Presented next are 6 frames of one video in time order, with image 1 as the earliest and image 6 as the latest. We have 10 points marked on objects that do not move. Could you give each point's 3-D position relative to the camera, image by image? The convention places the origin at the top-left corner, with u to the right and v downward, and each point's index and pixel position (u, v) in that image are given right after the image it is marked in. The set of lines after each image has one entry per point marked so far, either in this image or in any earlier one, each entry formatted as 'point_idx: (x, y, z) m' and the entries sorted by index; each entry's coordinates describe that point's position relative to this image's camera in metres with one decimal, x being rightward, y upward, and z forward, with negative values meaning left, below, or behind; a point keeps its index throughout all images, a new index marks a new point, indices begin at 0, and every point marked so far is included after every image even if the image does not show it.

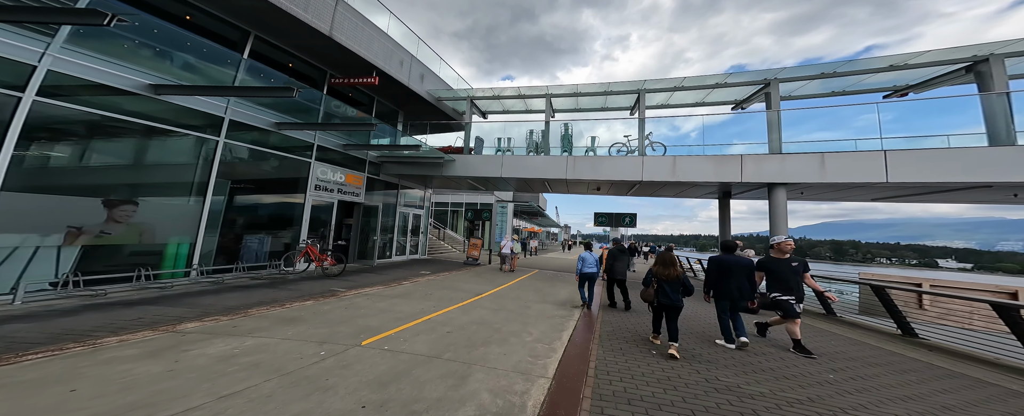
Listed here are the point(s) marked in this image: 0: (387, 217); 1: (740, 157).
0: (-5.6, -0.4, +13.0) m
1: (+7.9, +1.7, +10.2) m
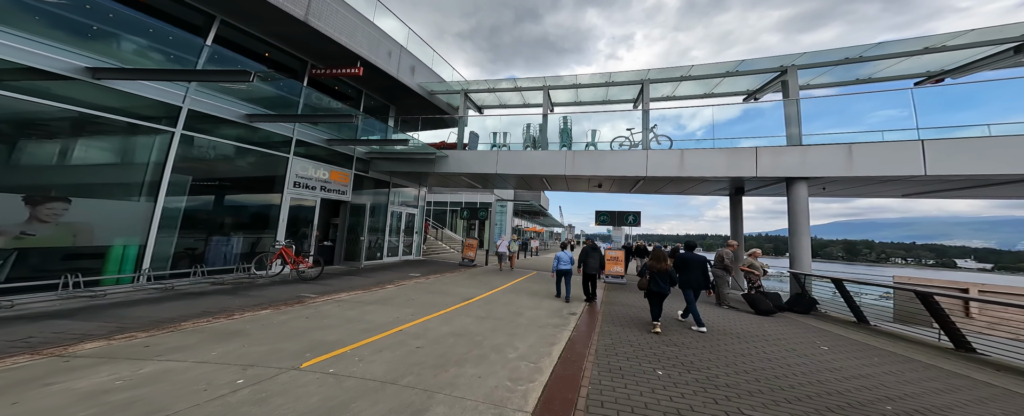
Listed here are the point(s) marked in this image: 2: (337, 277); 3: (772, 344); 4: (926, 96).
0: (-5.7, -0.4, +12.5) m
1: (+7.7, +1.8, +9.4) m
2: (-4.7, -1.9, +7.9) m
3: (+4.3, -2.2, +4.8) m
4: (+11.4, +3.1, +8.1) m
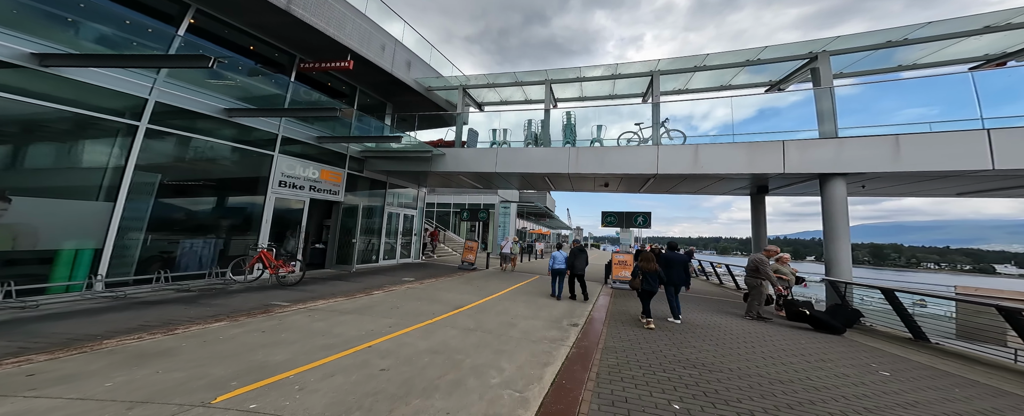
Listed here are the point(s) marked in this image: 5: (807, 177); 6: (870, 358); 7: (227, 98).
0: (-5.7, -0.4, +12.0) m
1: (+7.6, +1.8, +8.5) m
2: (-4.8, -1.9, +7.4) m
3: (+4.2, -2.2, +4.0) m
4: (+11.3, +3.1, +7.1) m
5: (+8.8, +0.9, +8.6) m
6: (+5.4, -2.2, +4.4) m
7: (-7.1, +2.7, +7.1) m
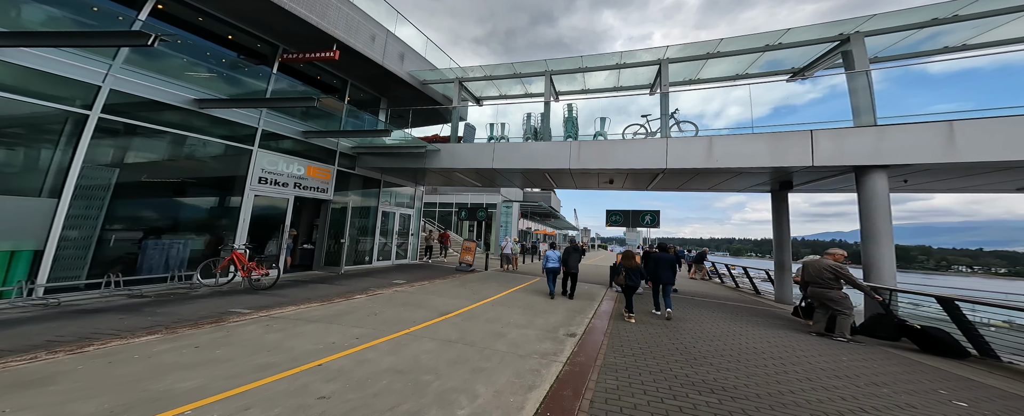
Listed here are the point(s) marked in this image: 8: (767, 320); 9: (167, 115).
0: (-5.7, -0.4, +11.5) m
1: (+7.5, +1.9, +7.7) m
2: (-5.0, -1.8, +6.9) m
3: (+3.9, -2.1, +3.3) m
4: (+11.1, +3.2, +6.1) m
5: (+8.6, +1.0, +7.8) m
6: (+5.1, -2.1, +3.6) m
7: (-7.2, +2.8, +6.7) m
8: (+6.1, -2.7, +7.0) m
9: (-7.5, +2.0, +6.3) m
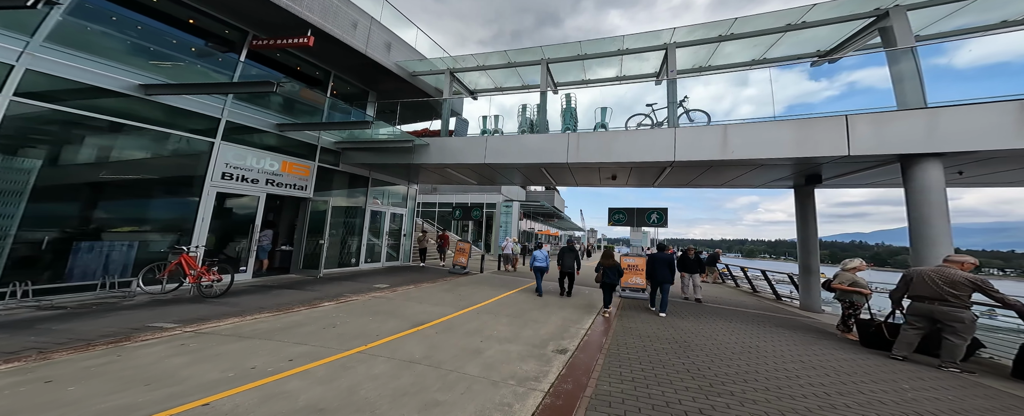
0: (-5.9, -0.3, +10.8) m
1: (+7.2, +2.0, +6.7) m
2: (-5.3, -1.8, +6.2) m
3: (+3.5, -2.0, +2.4) m
4: (+10.8, +3.3, +5.1) m
5: (+8.3, +1.1, +6.7) m
6: (+4.7, -2.0, +2.6) m
7: (-7.6, +2.8, +6.1) m
8: (+5.8, -2.6, +6.1) m
9: (-7.9, +2.1, +5.7) m
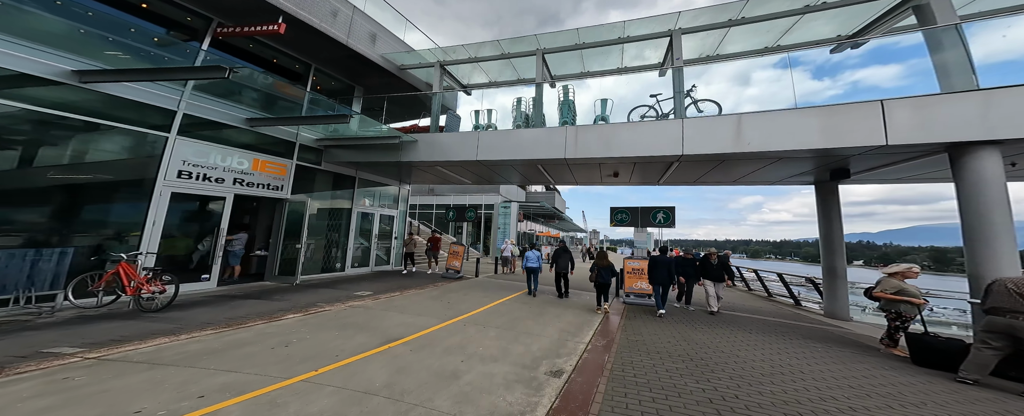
0: (-6.1, -0.4, +10.1) m
1: (+7.0, +2.1, +5.9) m
2: (-5.5, -1.8, +5.5) m
3: (+3.3, -1.9, +1.6) m
4: (+10.5, +3.5, +4.3) m
5: (+8.1, +1.2, +5.9) m
6: (+4.5, -1.9, +1.9) m
7: (-7.8, +2.8, +5.4) m
8: (+5.6, -2.5, +5.3) m
9: (-8.1, +2.0, +5.1) m
